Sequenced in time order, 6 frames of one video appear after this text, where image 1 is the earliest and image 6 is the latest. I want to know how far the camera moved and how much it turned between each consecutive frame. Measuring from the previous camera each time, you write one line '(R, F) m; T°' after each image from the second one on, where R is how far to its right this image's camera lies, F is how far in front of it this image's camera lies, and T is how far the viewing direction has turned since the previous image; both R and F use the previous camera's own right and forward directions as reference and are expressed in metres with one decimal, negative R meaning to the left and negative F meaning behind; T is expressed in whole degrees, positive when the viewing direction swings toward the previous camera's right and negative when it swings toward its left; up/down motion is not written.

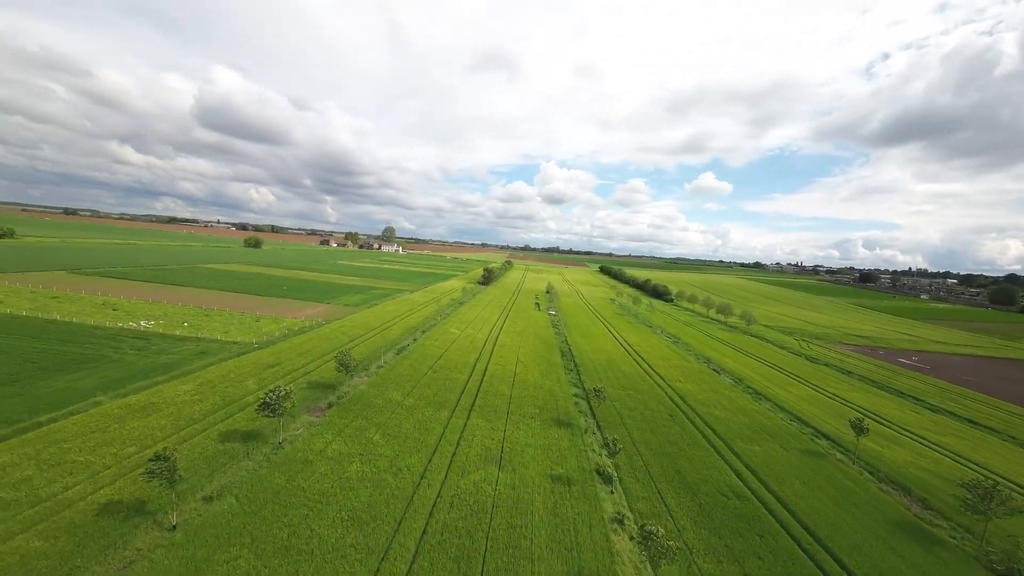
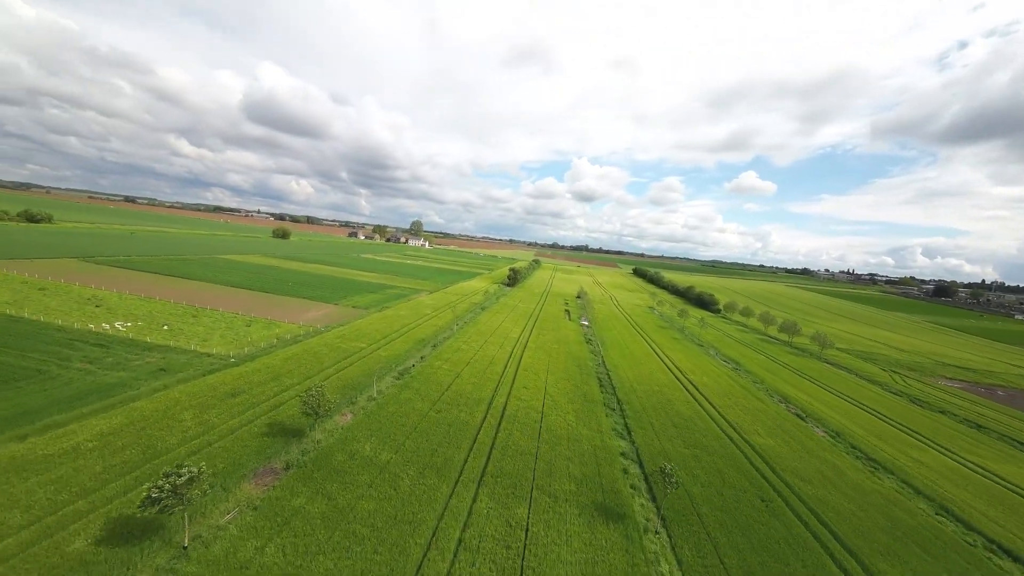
(-0.3, +6.7) m; -4°
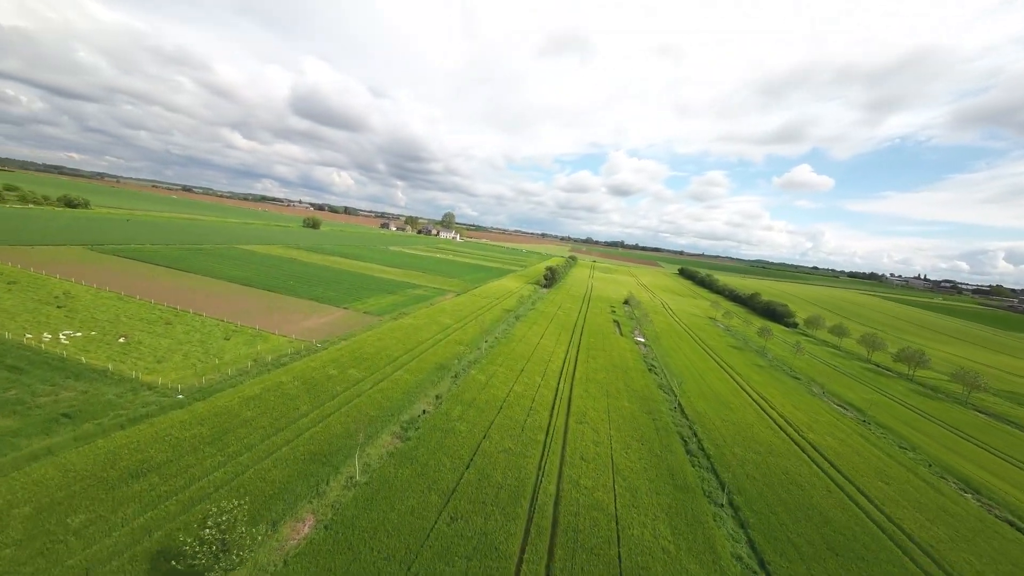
(-1.4, +8.7) m; -5°
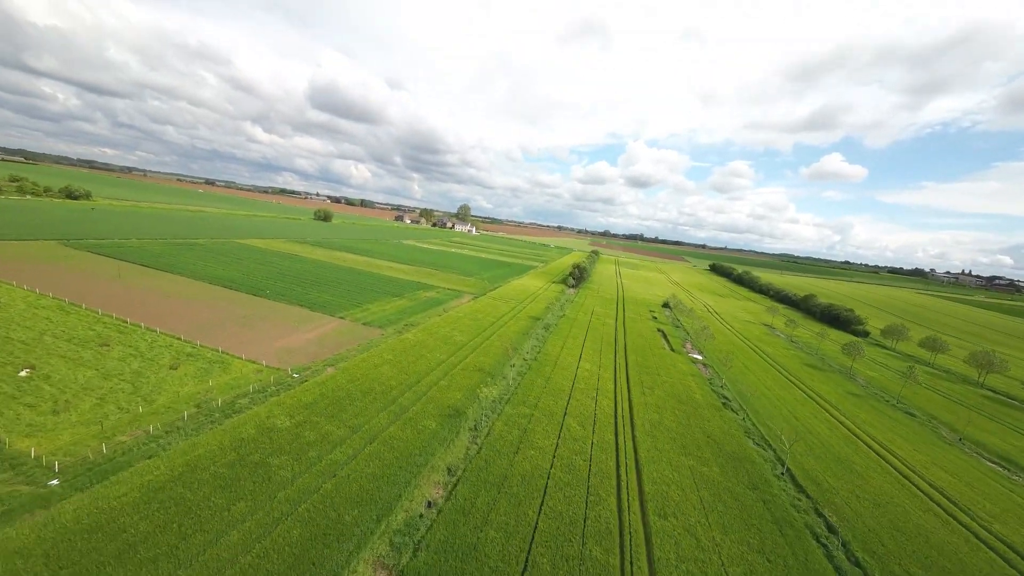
(-1.5, +7.5) m; -2°
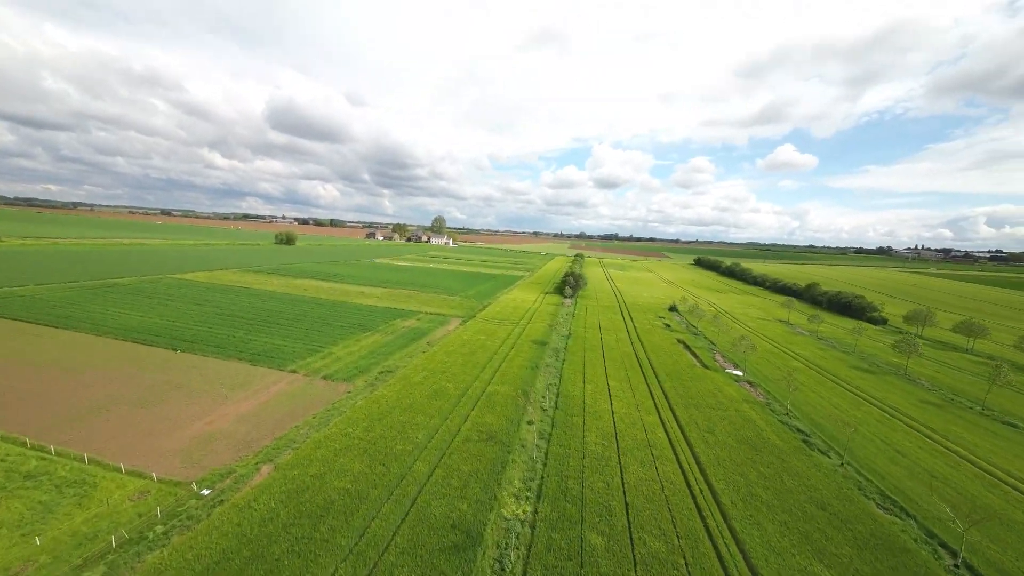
(-1.5, +6.9) m; +3°
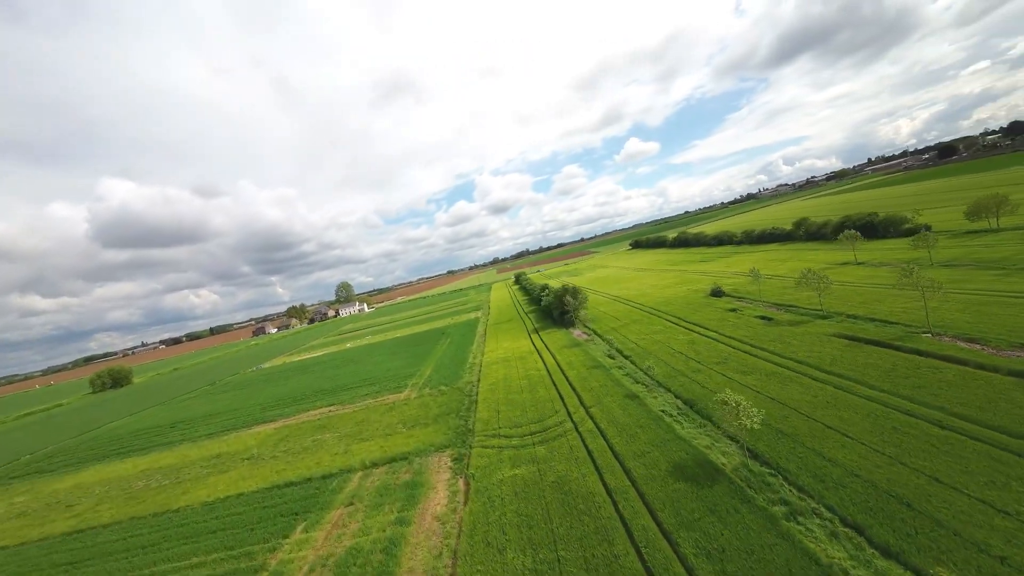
(-4.5, +21.9) m; +13°
